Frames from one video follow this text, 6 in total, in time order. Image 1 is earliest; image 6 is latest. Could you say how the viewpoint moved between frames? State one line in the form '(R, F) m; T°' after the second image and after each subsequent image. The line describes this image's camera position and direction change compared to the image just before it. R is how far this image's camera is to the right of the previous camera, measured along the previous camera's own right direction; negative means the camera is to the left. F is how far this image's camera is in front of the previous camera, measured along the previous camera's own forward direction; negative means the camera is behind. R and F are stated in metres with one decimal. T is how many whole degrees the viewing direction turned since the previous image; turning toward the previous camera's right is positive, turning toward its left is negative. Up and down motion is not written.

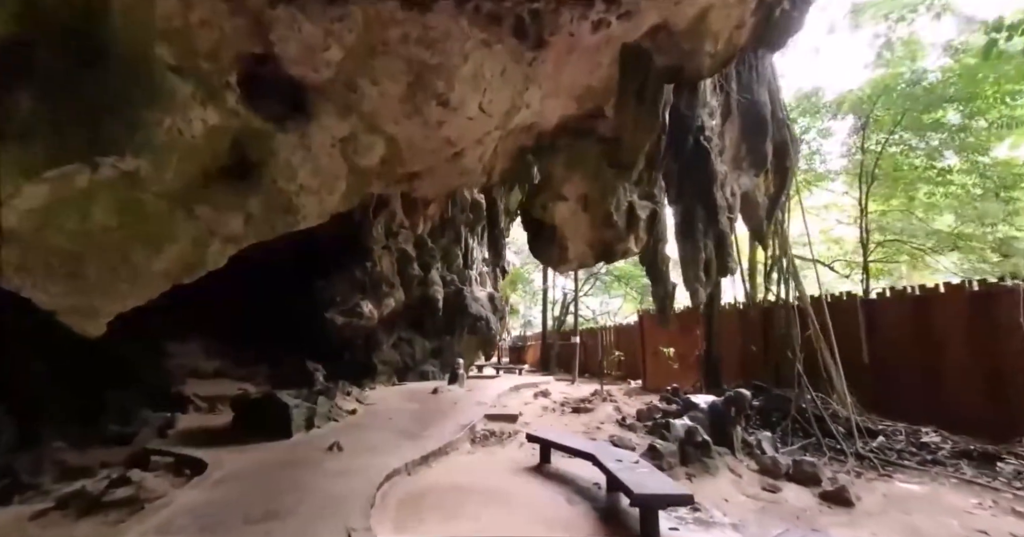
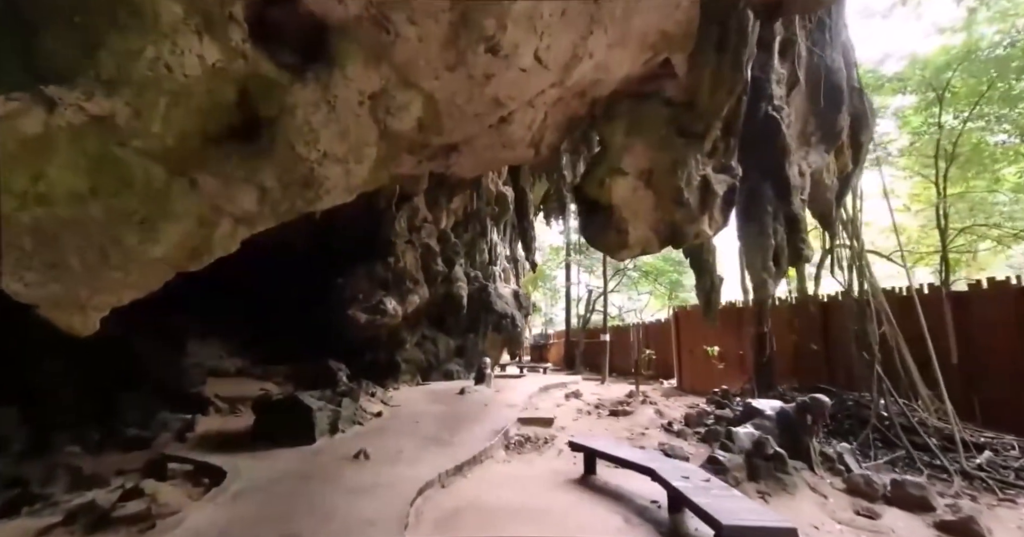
(-0.2, +0.5) m; -2°
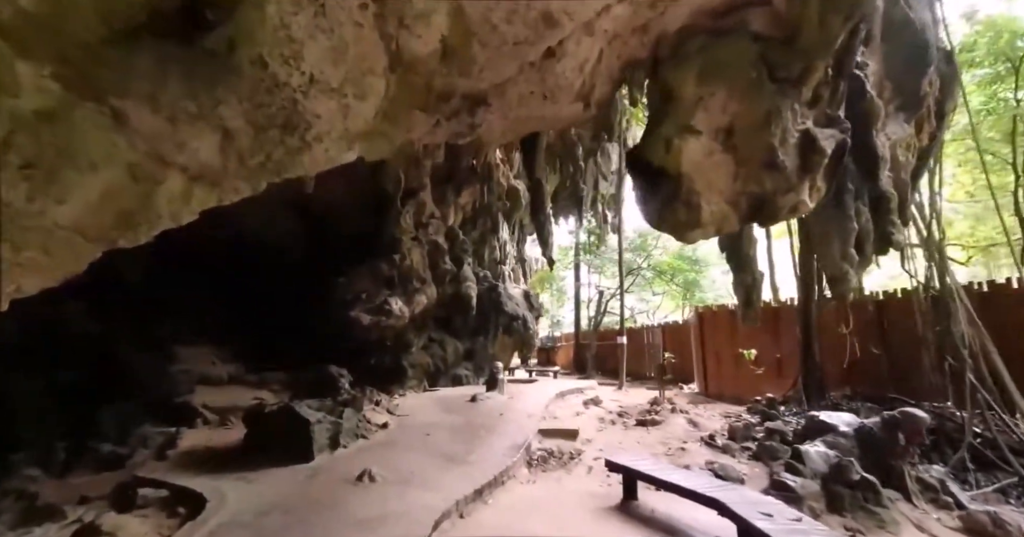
(-0.2, +0.6) m; 0°
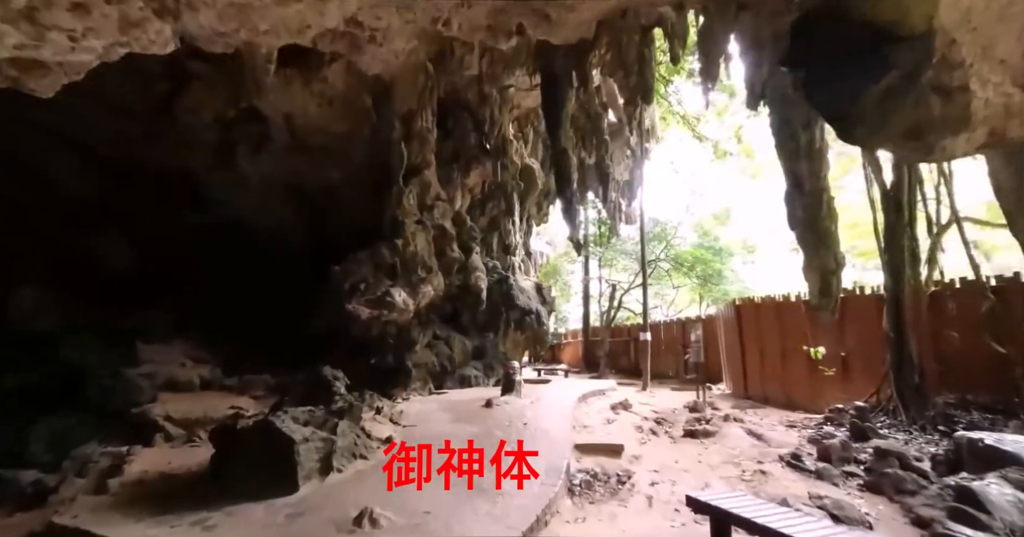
(-0.4, +1.1) m; 0°
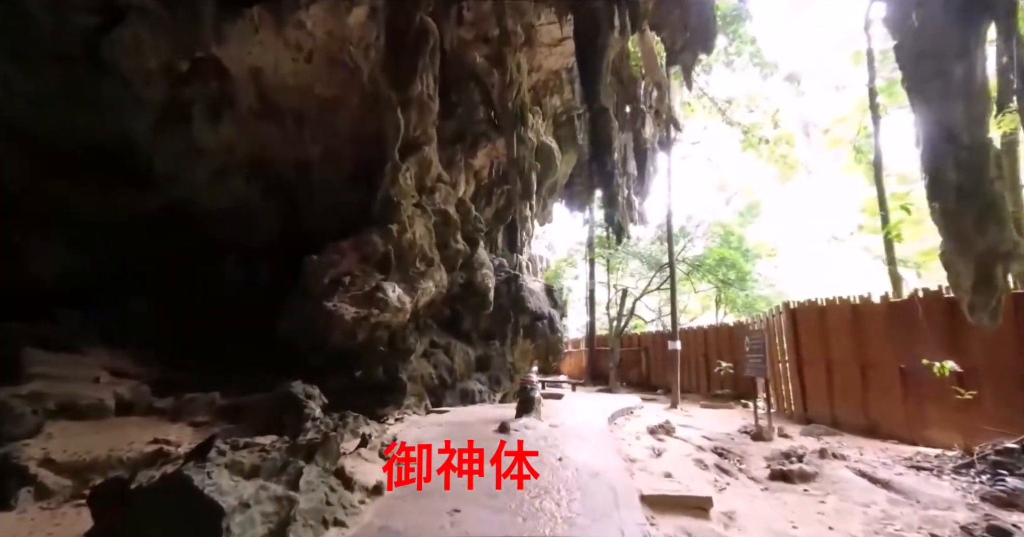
(-0.4, +1.5) m; +1°
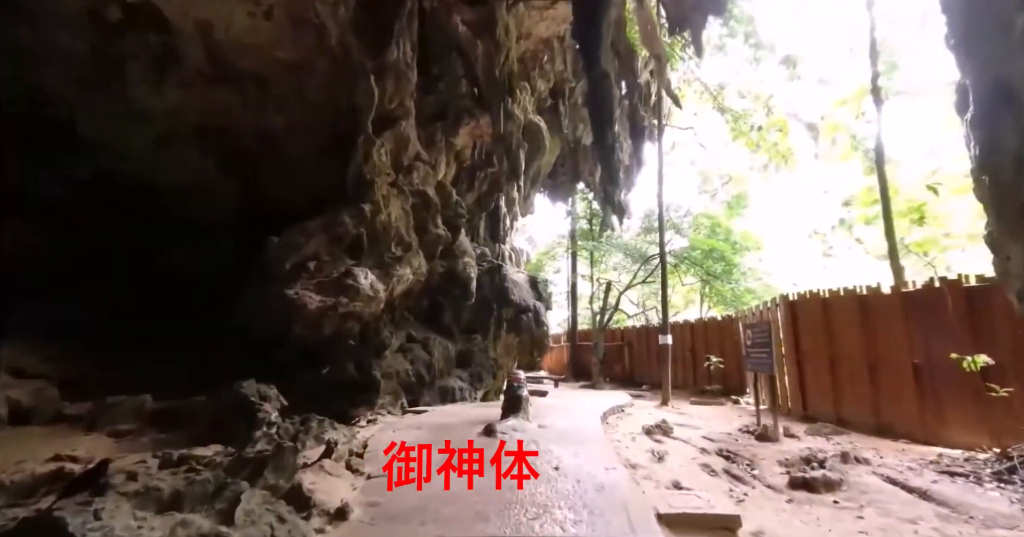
(-0.1, +0.6) m; +3°
